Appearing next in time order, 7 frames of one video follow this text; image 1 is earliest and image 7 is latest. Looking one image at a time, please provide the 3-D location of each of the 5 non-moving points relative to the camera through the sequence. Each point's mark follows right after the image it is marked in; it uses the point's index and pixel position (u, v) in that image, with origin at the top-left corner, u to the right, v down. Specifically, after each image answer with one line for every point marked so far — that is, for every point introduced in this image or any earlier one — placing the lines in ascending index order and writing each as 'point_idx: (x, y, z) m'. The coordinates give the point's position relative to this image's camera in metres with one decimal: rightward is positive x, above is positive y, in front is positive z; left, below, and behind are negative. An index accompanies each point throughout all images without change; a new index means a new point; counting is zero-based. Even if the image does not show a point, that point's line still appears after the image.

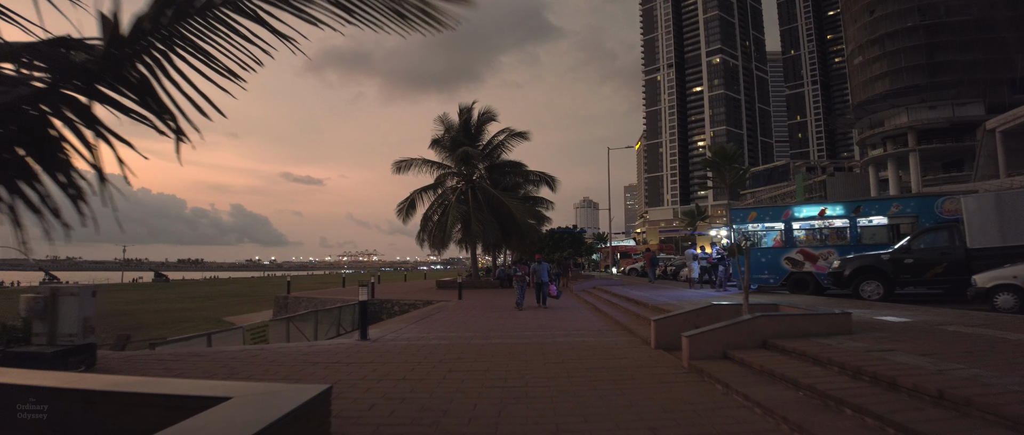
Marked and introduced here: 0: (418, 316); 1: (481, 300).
0: (-2.4, -2.5, +13.4) m
1: (-1.0, -2.8, +17.5) m
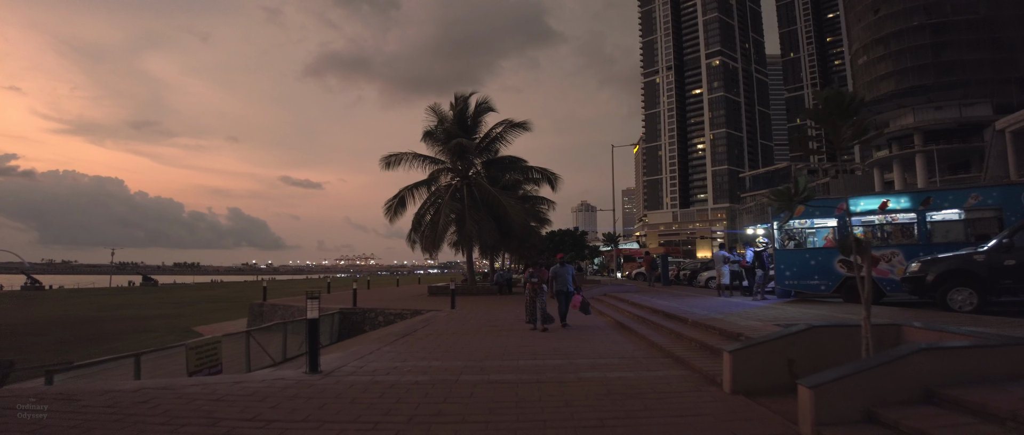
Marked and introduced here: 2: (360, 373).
0: (-2.4, -2.4, +11.0) m
1: (-1.0, -2.7, +15.1) m
2: (-1.9, -1.9, +6.4) m
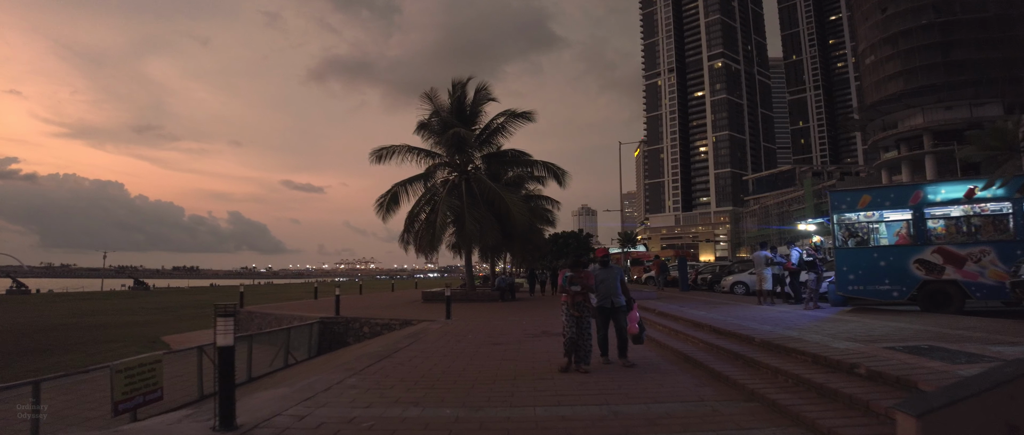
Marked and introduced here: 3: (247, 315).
0: (-2.2, -2.2, +8.8) m
1: (-0.8, -2.6, +12.9) m
2: (-1.7, -1.7, +4.2) m
3: (-9.6, -3.6, +19.3) m
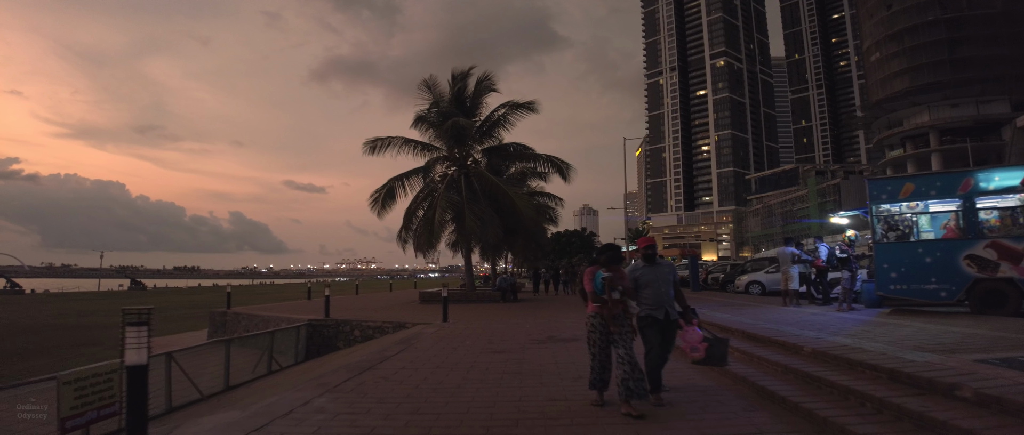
0: (-2.2, -2.1, +7.7) m
1: (-0.8, -2.4, +11.8) m
2: (-1.7, -1.6, +3.1) m
3: (-9.6, -3.4, +18.2) m
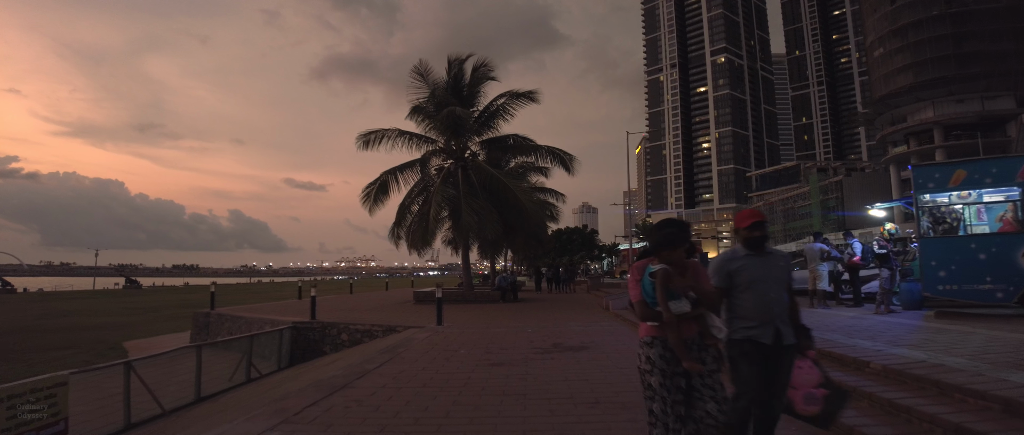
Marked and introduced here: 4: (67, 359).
0: (-2.2, -1.9, +6.6) m
1: (-0.8, -2.3, +10.7) m
2: (-1.7, -1.5, +2.1) m
3: (-9.6, -3.3, +17.1) m
4: (-12.4, -3.9, +14.6) m
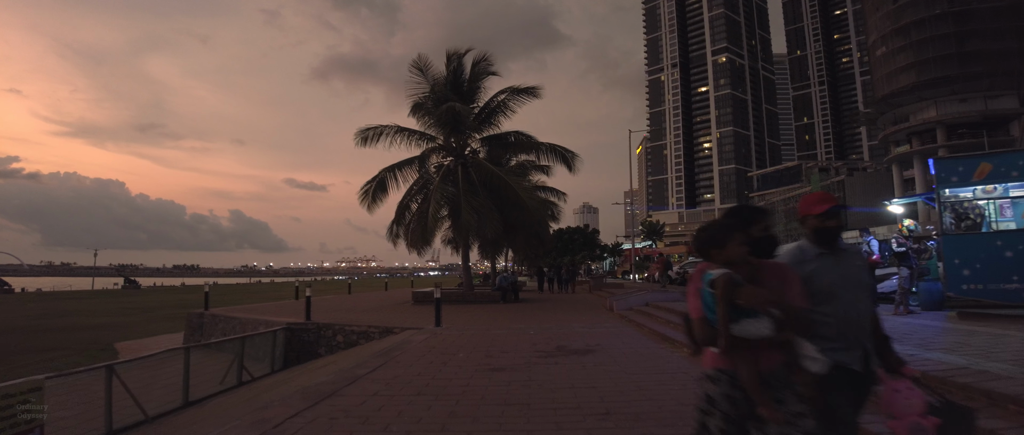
0: (-2.1, -1.9, +6.2) m
1: (-0.7, -2.2, +10.3) m
2: (-1.7, -1.4, +1.6) m
3: (-9.5, -3.2, +16.7) m
4: (-12.3, -3.9, +14.2) m
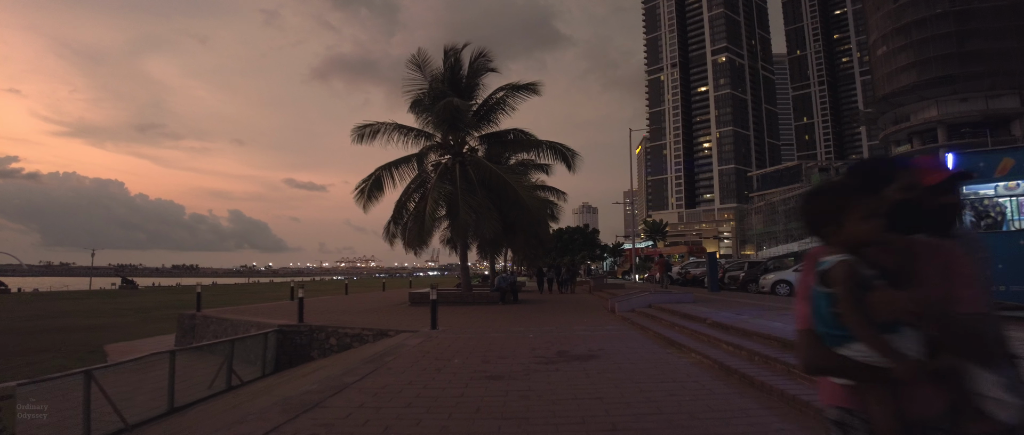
0: (-2.2, -1.8, +5.8) m
1: (-0.8, -2.2, +9.9) m
2: (-1.7, -1.4, +1.3) m
3: (-9.6, -3.2, +16.3) m
4: (-12.4, -3.9, +13.8) m
